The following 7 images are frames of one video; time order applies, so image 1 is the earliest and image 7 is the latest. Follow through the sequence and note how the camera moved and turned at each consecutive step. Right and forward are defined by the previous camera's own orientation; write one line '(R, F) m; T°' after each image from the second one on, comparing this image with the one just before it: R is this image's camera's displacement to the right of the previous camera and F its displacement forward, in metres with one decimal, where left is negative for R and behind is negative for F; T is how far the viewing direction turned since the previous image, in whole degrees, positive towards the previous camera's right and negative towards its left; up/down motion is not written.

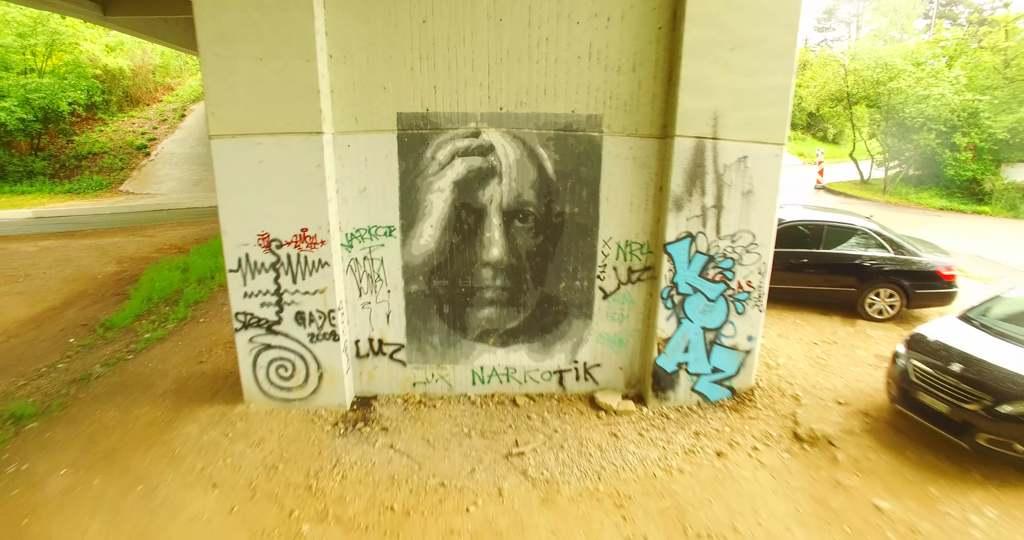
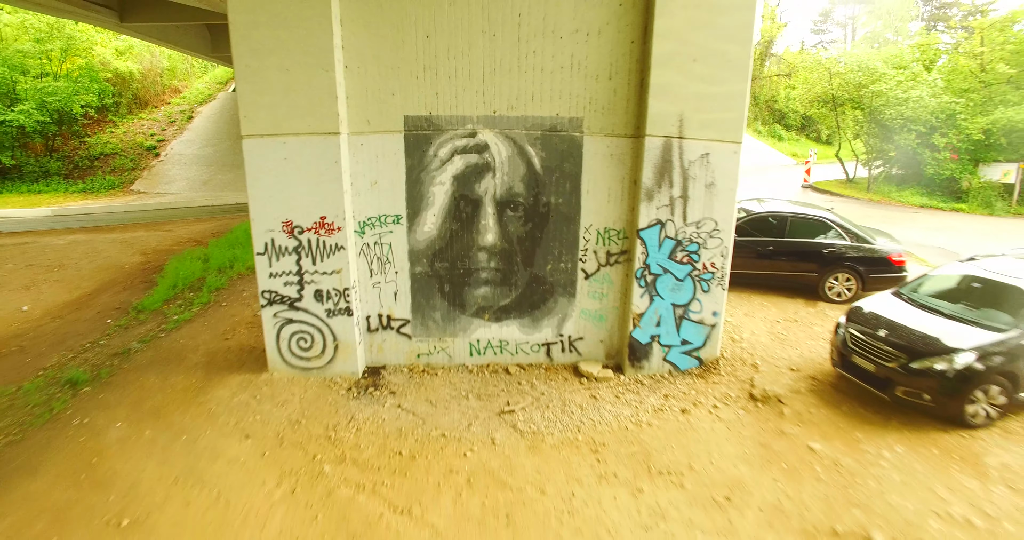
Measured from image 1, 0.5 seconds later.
(+0.1, -0.7) m; 0°
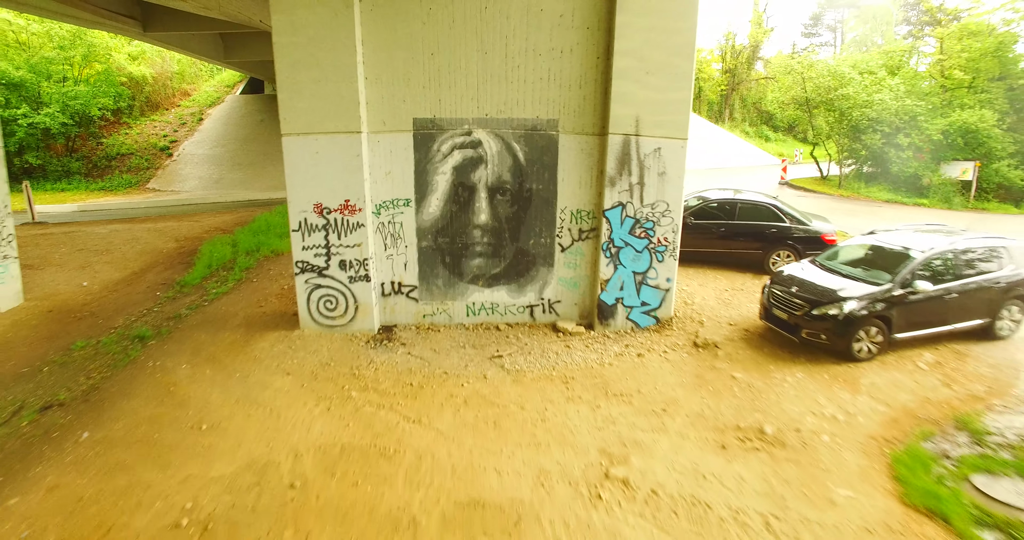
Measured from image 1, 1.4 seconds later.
(+0.1, -1.3) m; 0°
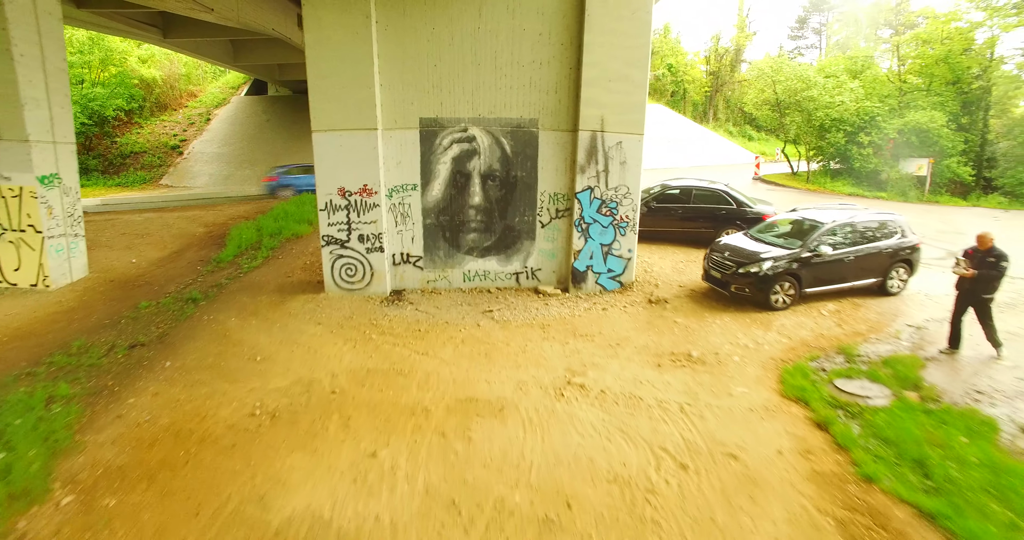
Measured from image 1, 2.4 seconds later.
(+0.1, -1.5) m; 0°
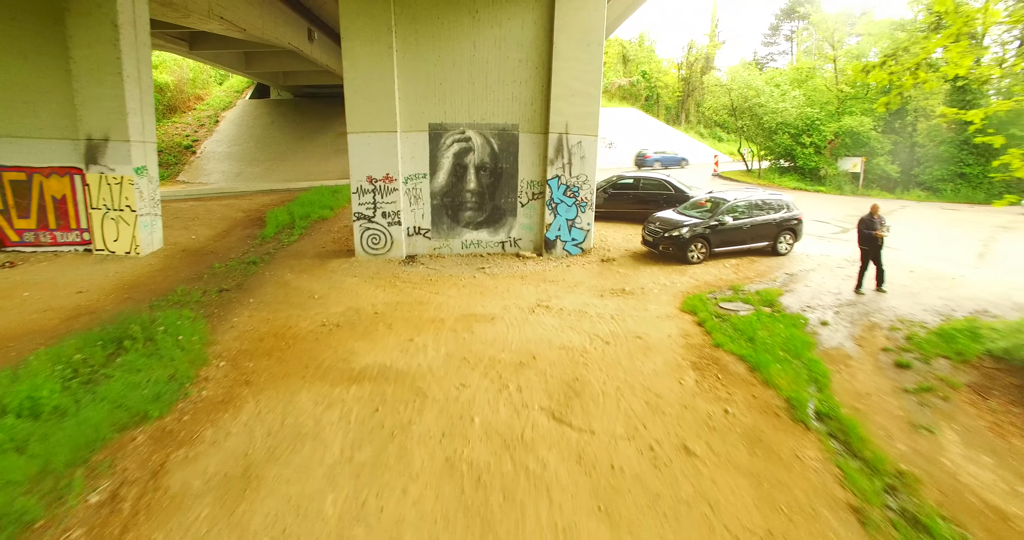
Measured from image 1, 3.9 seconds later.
(0.0, -2.7) m; +1°
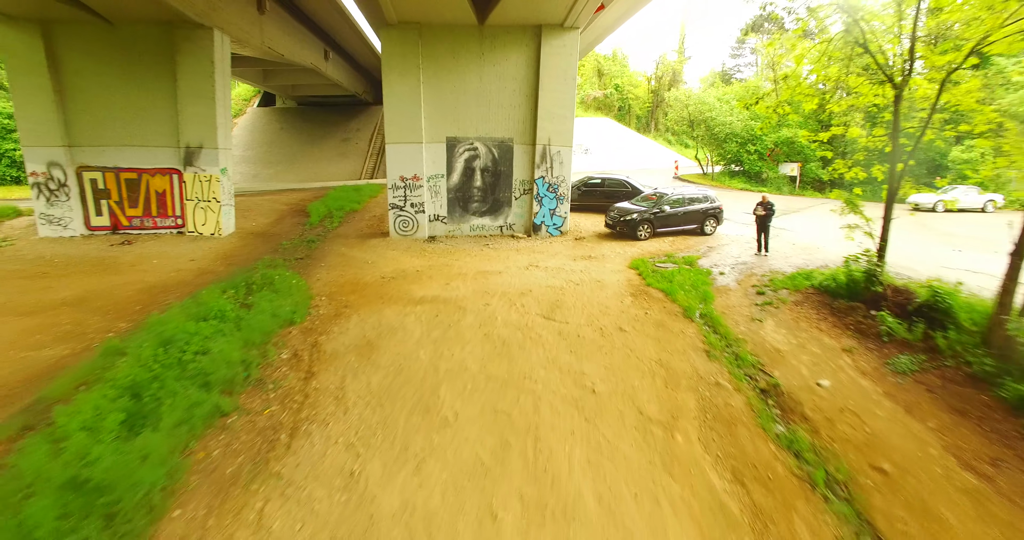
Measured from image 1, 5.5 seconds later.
(-0.4, -3.6) m; +2°
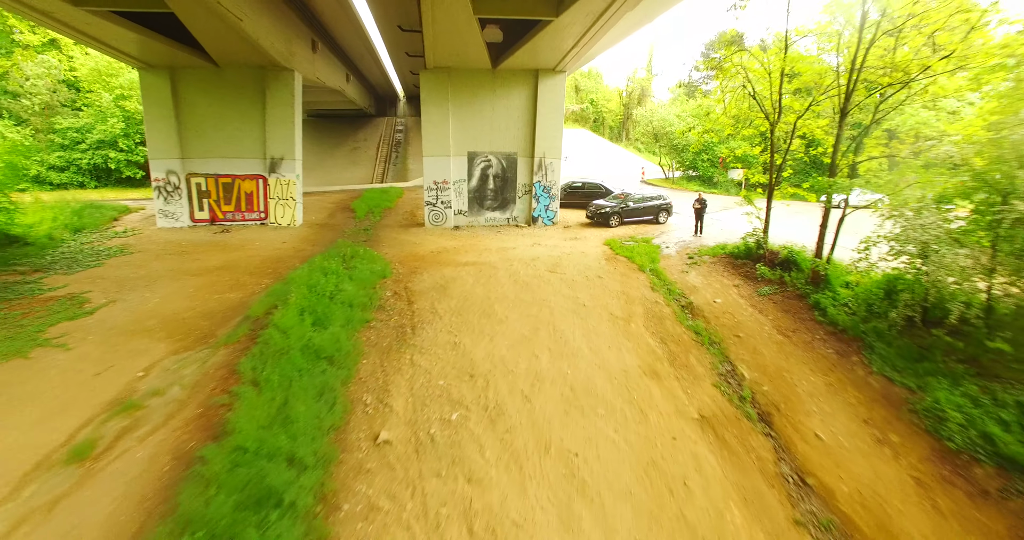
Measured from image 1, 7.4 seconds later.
(-1.0, -4.9) m; +2°
